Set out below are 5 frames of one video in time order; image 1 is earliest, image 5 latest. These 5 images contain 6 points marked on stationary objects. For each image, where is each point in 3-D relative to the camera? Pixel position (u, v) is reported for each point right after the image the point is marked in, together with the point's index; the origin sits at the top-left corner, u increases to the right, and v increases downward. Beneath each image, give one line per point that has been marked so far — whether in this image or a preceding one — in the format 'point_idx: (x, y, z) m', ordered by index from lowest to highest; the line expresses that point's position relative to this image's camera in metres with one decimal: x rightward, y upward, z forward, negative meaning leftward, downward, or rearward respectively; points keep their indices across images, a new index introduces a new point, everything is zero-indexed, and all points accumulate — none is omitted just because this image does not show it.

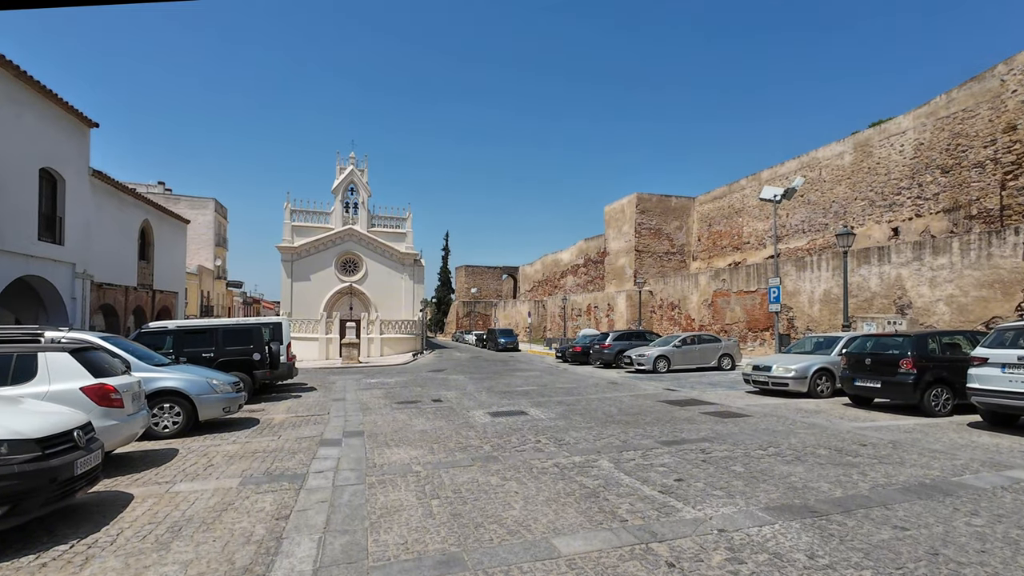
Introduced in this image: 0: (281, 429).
0: (-4.3, -2.6, +9.0) m
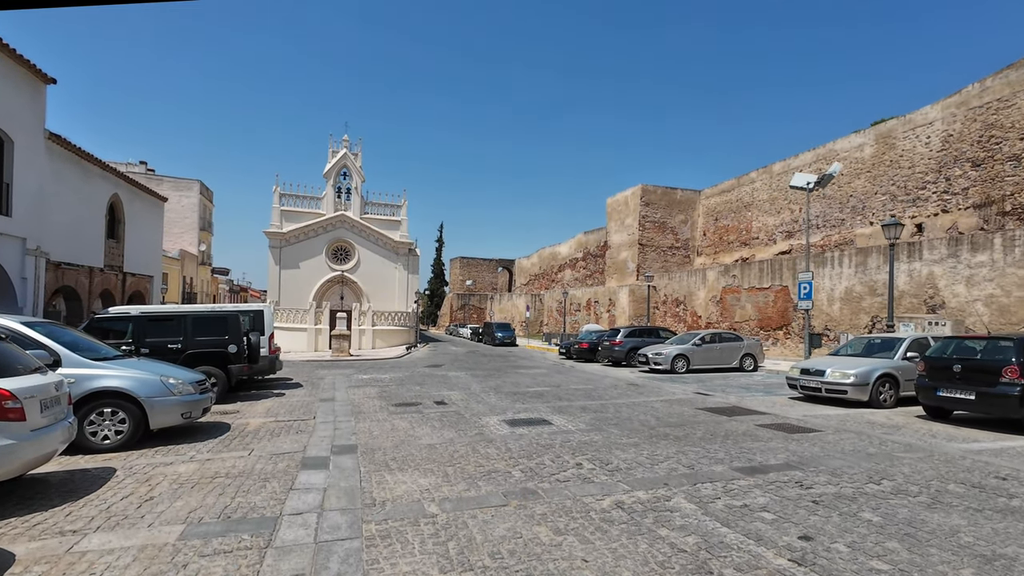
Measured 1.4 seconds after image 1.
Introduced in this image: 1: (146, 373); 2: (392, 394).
0: (-3.9, -2.3, +7.3) m
1: (-5.2, -1.2, +6.9) m
2: (-3.2, -2.8, +12.6) m
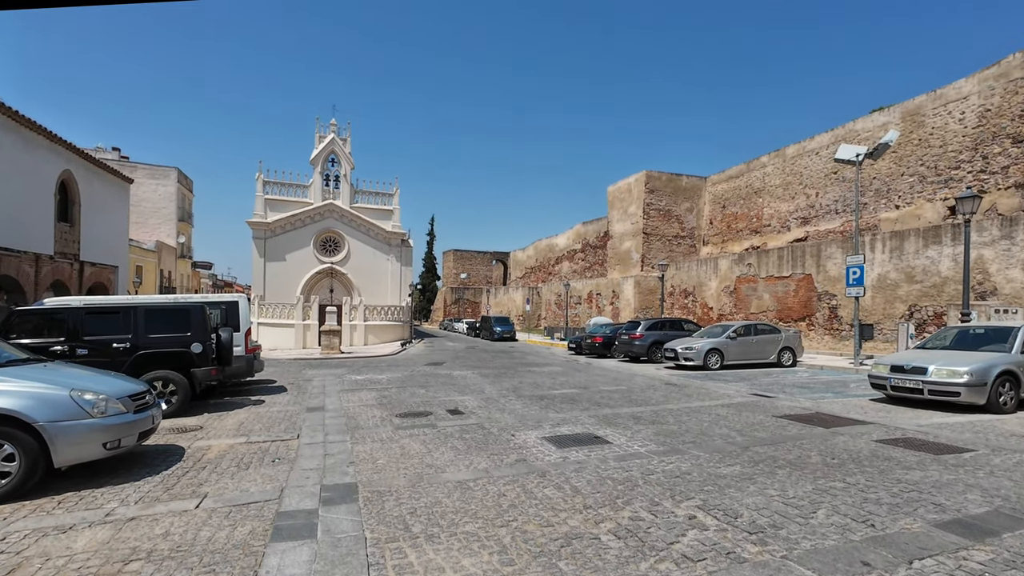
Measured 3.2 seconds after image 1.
0: (-3.2, -2.1, +5.2) m
1: (-4.6, -1.0, +4.8) m
2: (-2.6, -2.4, +10.5) m
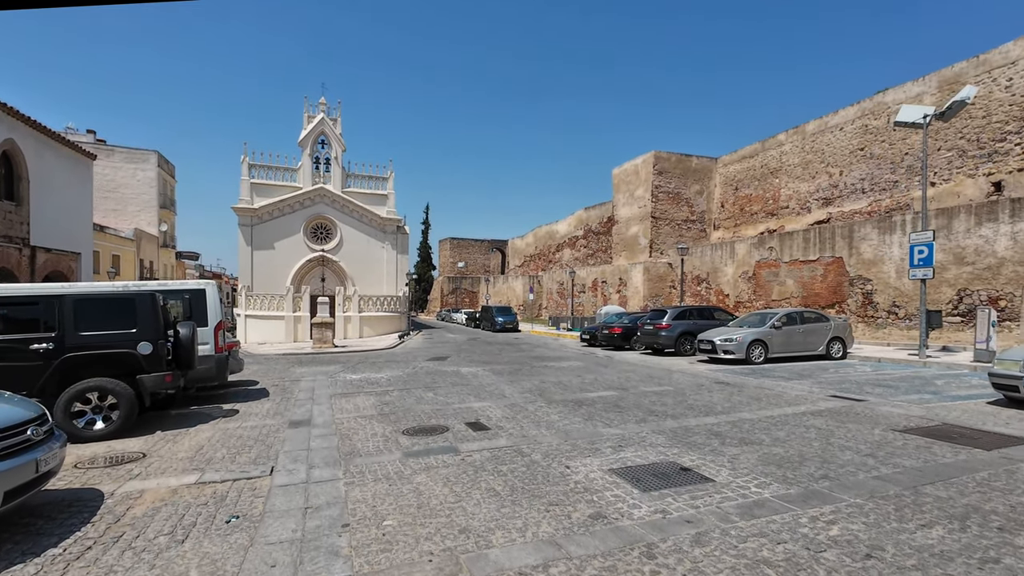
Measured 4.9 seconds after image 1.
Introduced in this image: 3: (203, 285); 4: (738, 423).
0: (-2.6, -1.9, +3.3) m
1: (-4.0, -0.8, +2.8) m
2: (-2.1, -2.1, +8.6) m
3: (-6.0, +0.1, +9.4) m
4: (+3.2, -1.9, +7.0) m
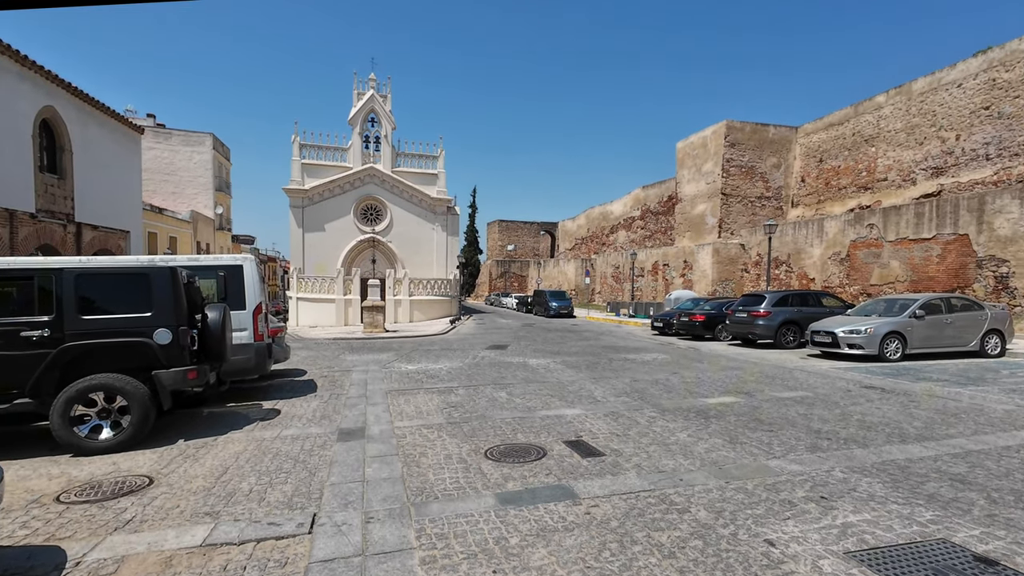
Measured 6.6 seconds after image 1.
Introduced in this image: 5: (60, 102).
0: (-1.7, -1.7, +1.6) m
1: (-3.1, -0.6, +1.2) m
2: (-0.6, -1.8, +6.9) m
3: (-4.5, +0.5, +7.9) m
4: (+4.5, -1.7, +4.7) m
5: (-12.4, +5.1, +13.3) m
